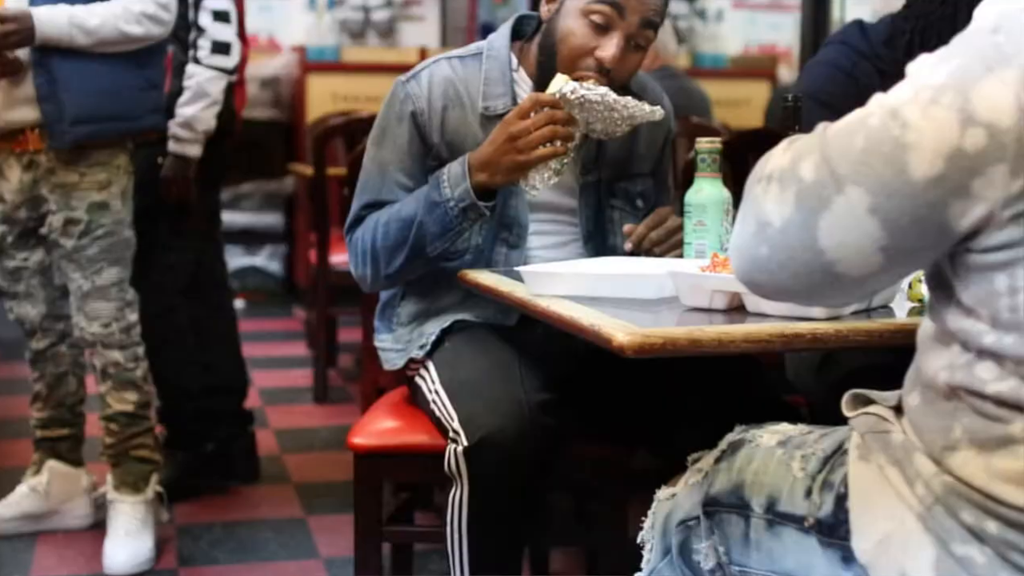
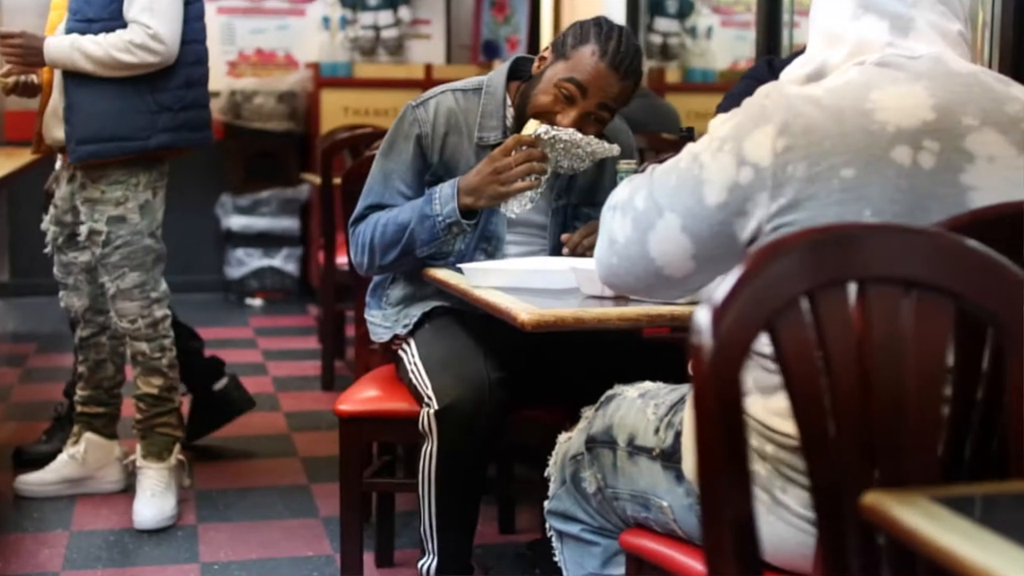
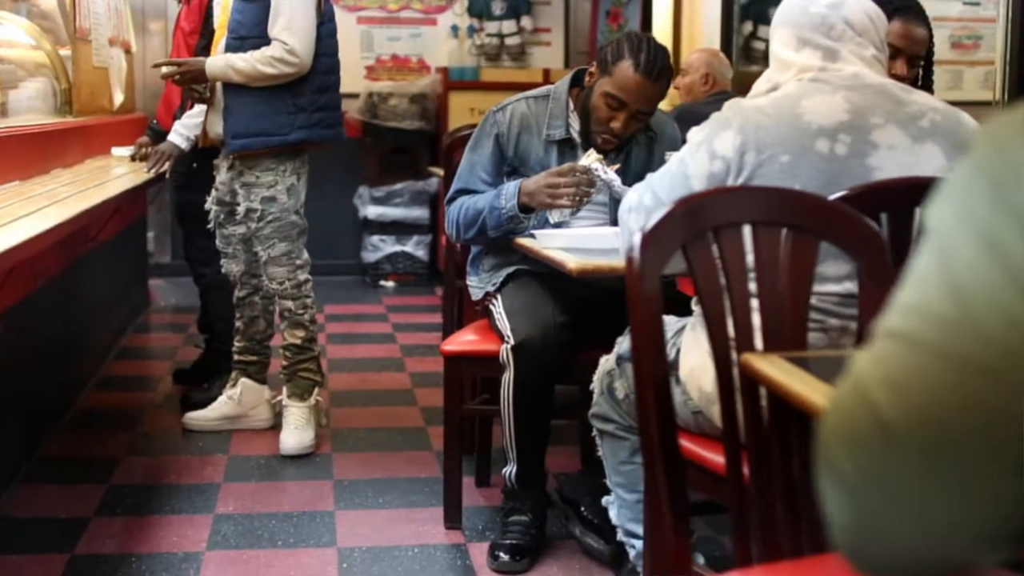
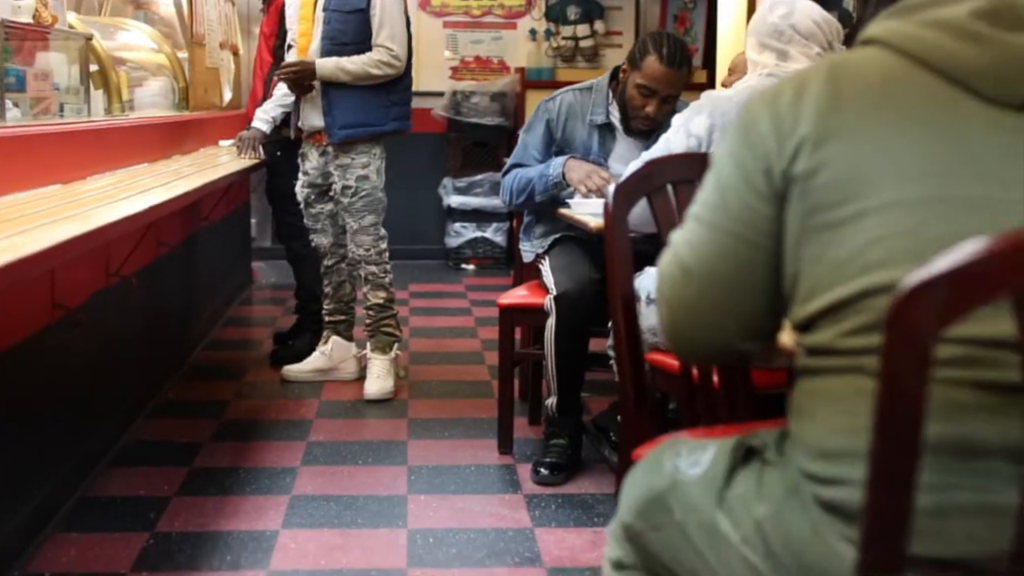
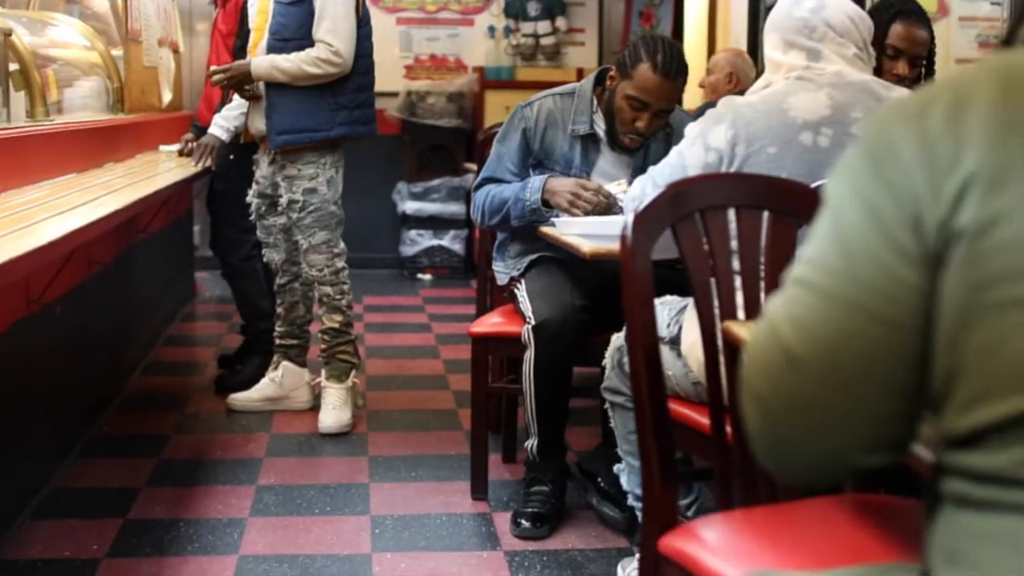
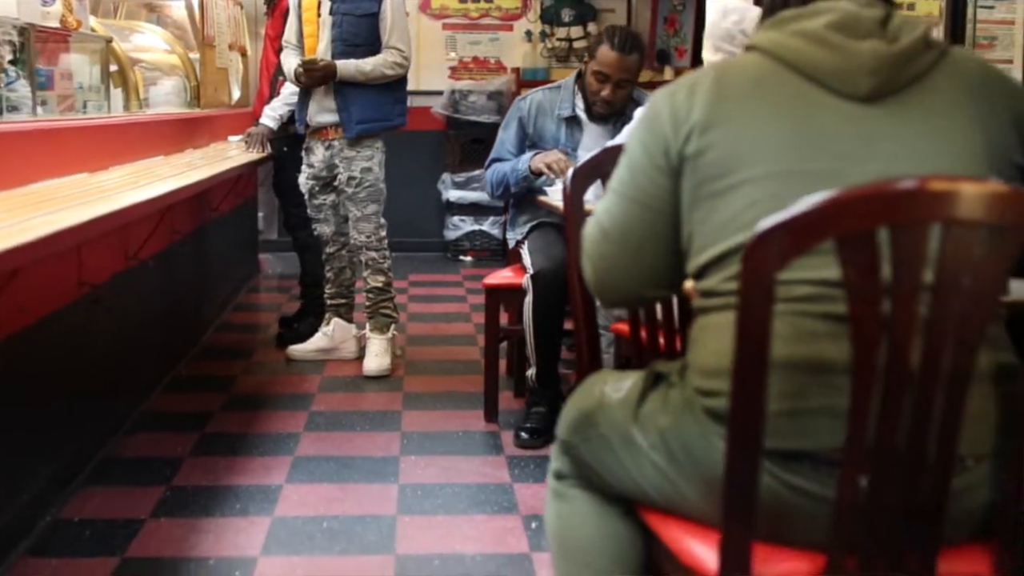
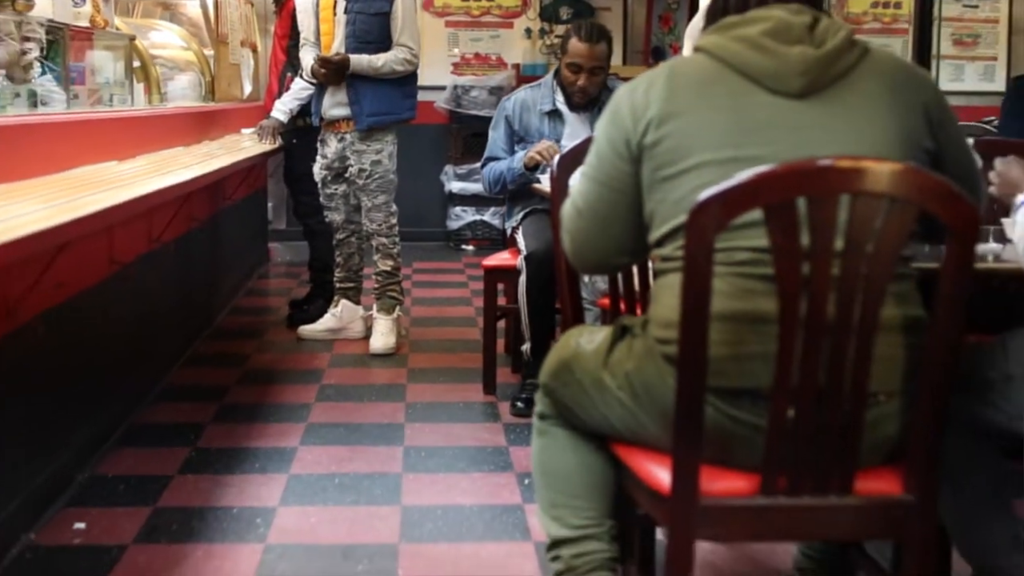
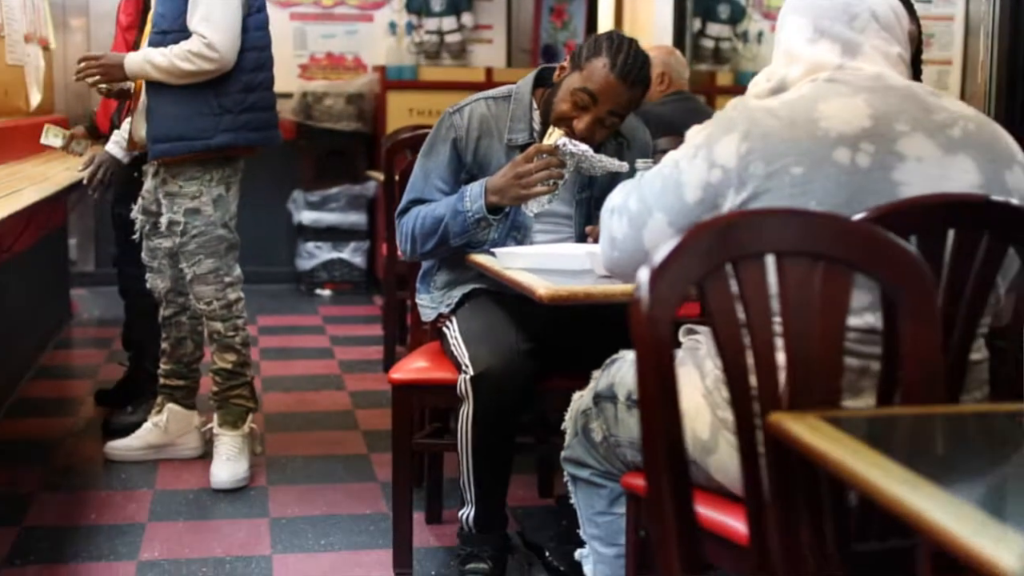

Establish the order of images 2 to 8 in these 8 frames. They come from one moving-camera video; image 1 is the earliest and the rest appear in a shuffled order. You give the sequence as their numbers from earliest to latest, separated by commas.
2, 8, 3, 5, 4, 6, 7
